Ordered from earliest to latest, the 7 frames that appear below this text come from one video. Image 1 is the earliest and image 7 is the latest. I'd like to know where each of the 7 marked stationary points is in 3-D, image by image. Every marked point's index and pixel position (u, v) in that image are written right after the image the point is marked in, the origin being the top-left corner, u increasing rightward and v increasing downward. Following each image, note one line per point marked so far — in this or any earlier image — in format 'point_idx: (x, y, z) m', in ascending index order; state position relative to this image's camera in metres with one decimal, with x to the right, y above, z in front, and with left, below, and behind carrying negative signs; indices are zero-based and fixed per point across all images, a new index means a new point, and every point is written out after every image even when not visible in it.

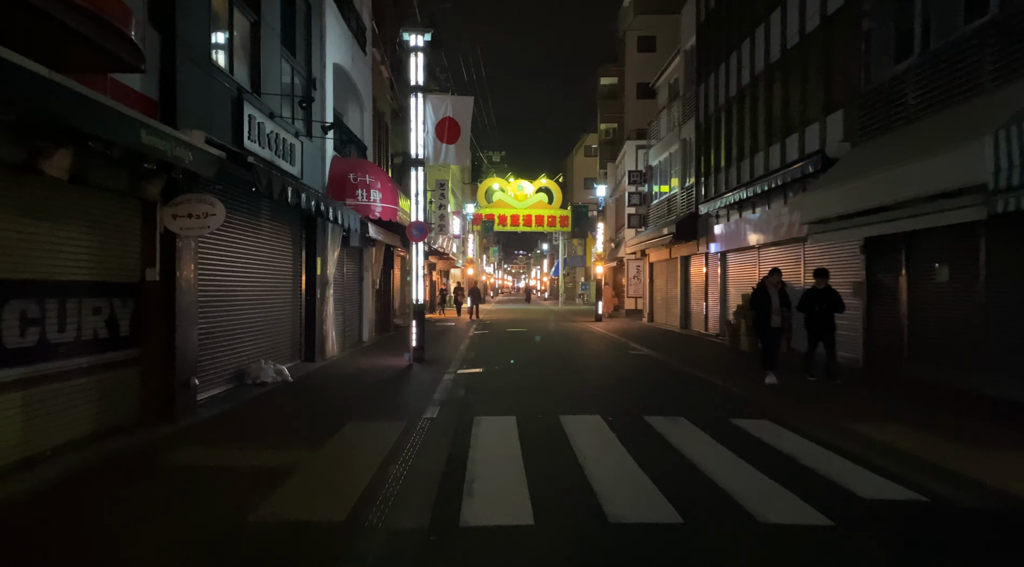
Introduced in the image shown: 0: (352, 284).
0: (-4.2, 0.0, +19.3) m
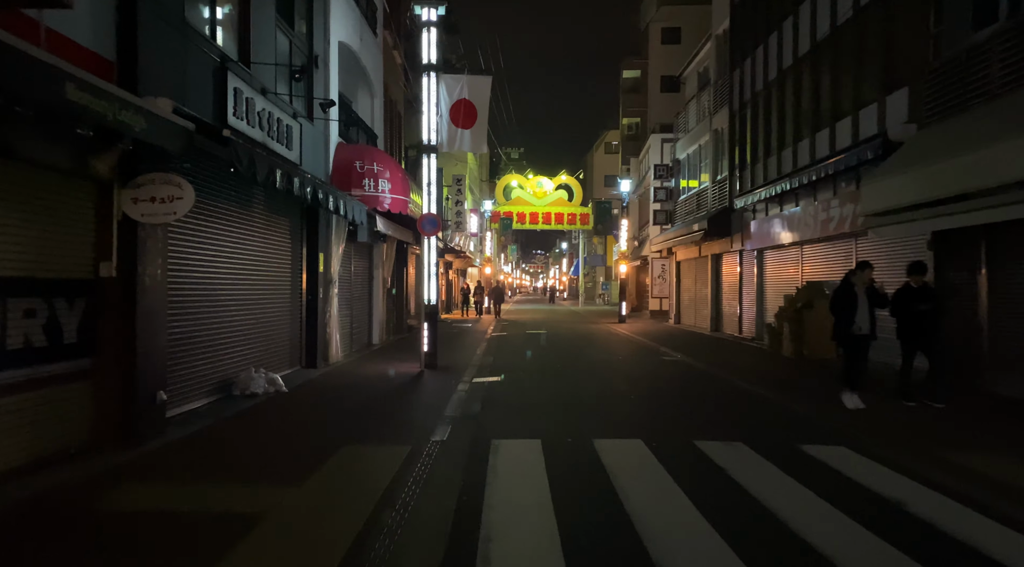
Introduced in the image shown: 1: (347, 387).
0: (-3.7, 0.0, +17.9) m
1: (-2.7, -1.7, +12.4) m
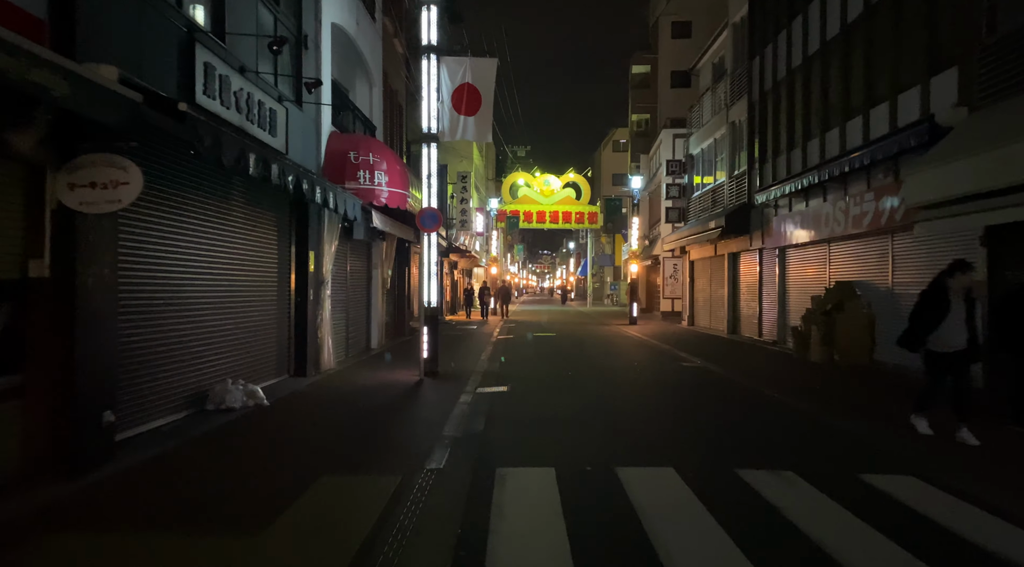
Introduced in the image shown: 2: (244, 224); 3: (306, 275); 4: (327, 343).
0: (-3.5, 0.0, +16.7) m
1: (-2.6, -1.8, +11.2) m
2: (-3.9, +0.8, +10.7) m
3: (-3.6, +0.1, +12.8) m
4: (-3.4, -1.1, +13.5) m
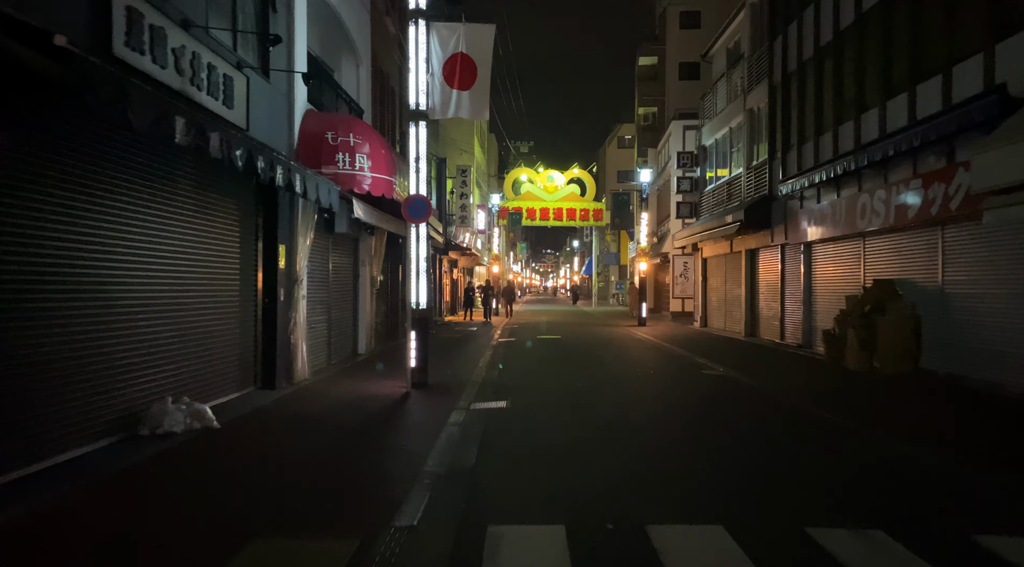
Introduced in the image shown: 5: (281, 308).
0: (-3.5, 0.0, +15.1) m
1: (-2.6, -1.7, +9.5) m
2: (-3.9, +0.9, +9.1) m
3: (-3.6, +0.2, +11.2) m
4: (-3.4, -1.1, +11.8) m
5: (-3.5, -0.4, +11.3) m
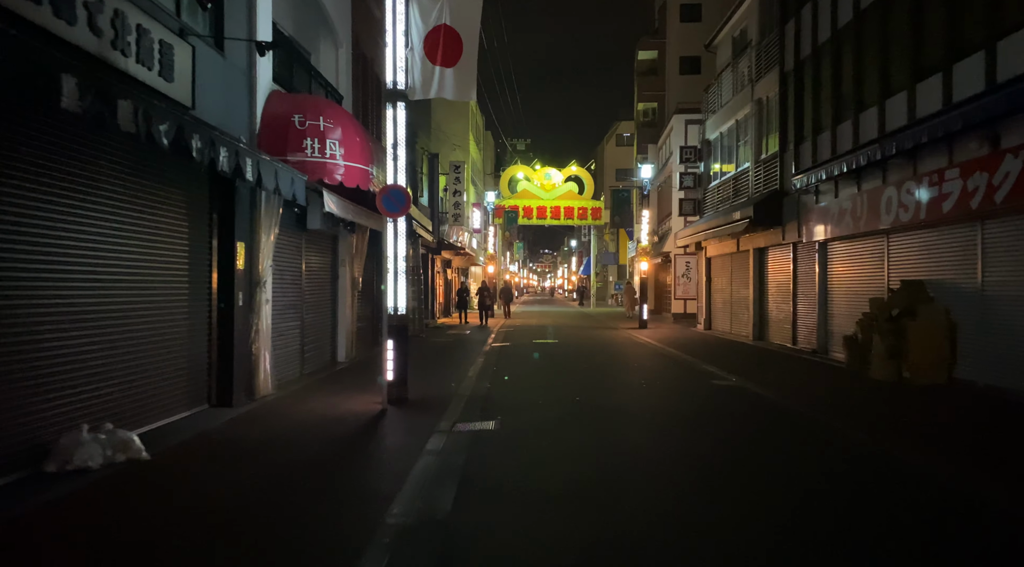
0: (-3.7, 0.0, +13.7) m
1: (-2.8, -1.8, +8.2) m
2: (-4.0, +0.8, +7.7) m
3: (-3.7, +0.1, +9.8) m
4: (-3.5, -1.1, +10.5) m
5: (-3.6, -0.4, +9.9) m
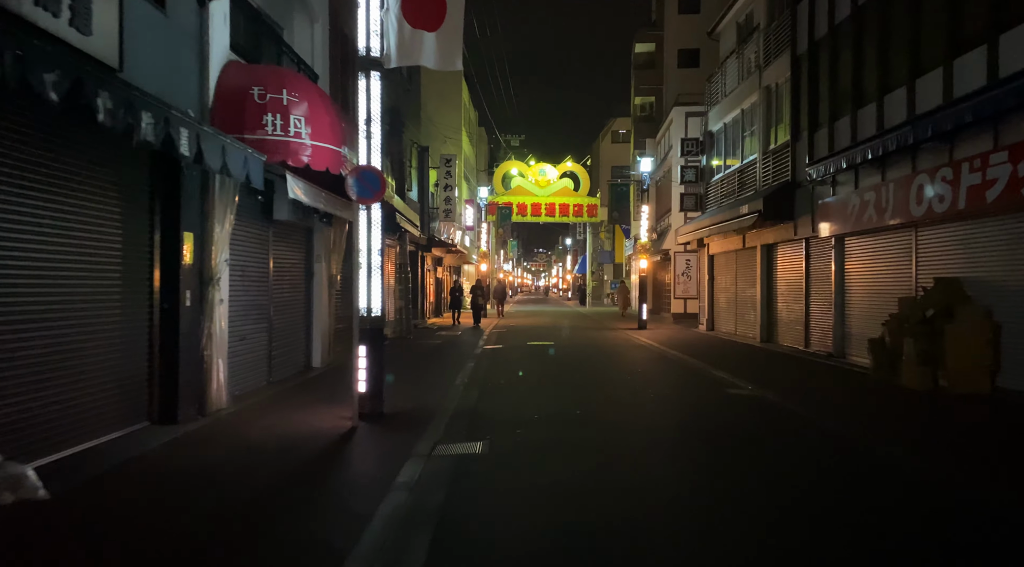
0: (-3.8, 0.0, +12.4) m
1: (-2.8, -1.7, +6.8) m
2: (-4.1, +0.9, +6.3) m
3: (-3.8, +0.2, +8.4) m
4: (-3.6, -1.1, +9.1) m
5: (-3.7, -0.4, +8.6) m
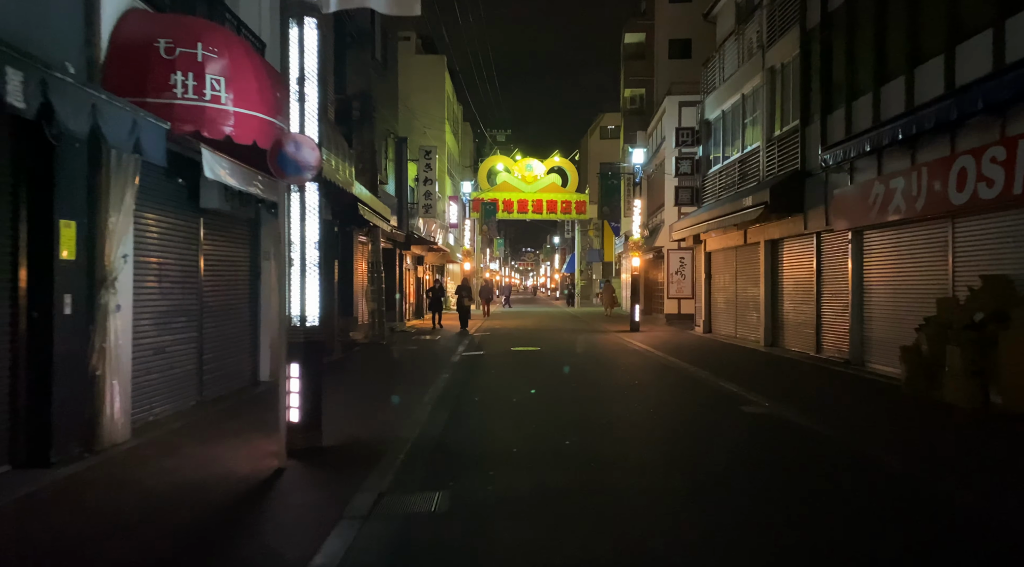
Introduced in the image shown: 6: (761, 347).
0: (-4.1, 0.0, +10.5) m
1: (-3.1, -1.8, +5.0) m
2: (-4.3, +0.8, +4.5) m
3: (-4.1, +0.1, +6.6) m
4: (-3.9, -1.1, +7.3) m
5: (-4.0, -0.4, +6.7) m
6: (+6.4, -1.6, +19.0) m
